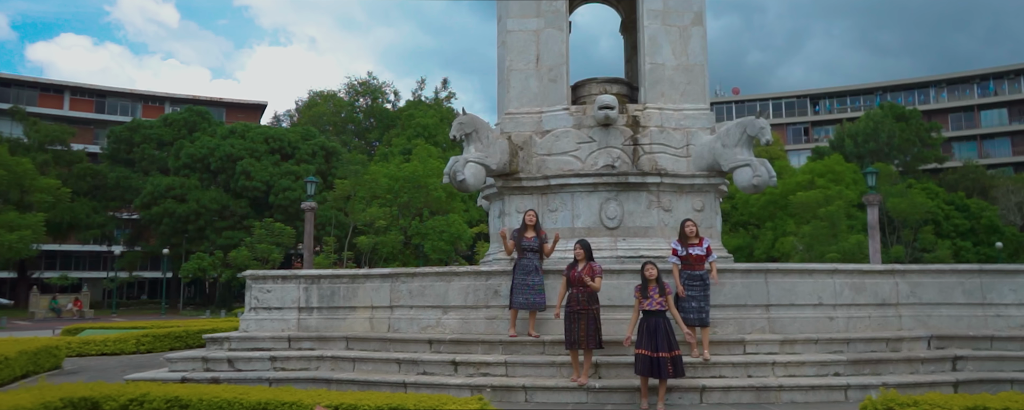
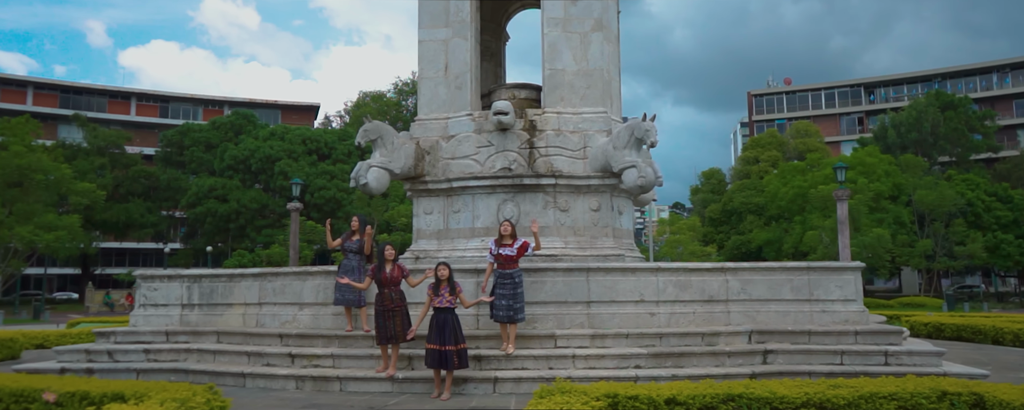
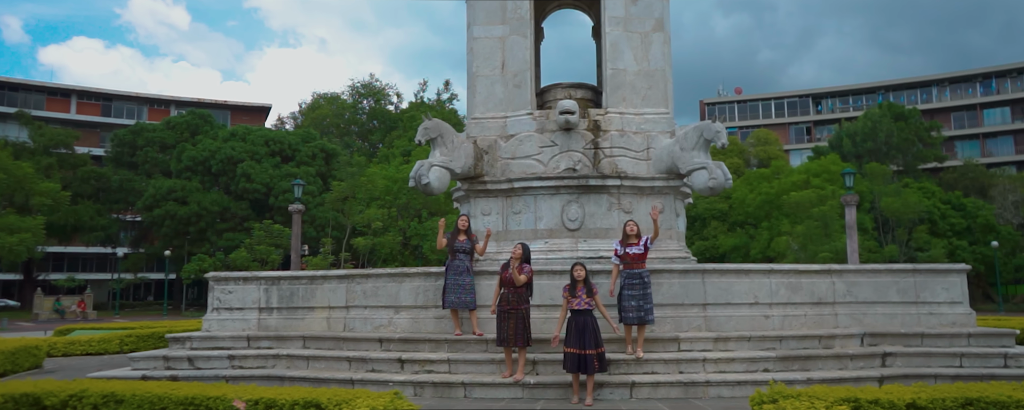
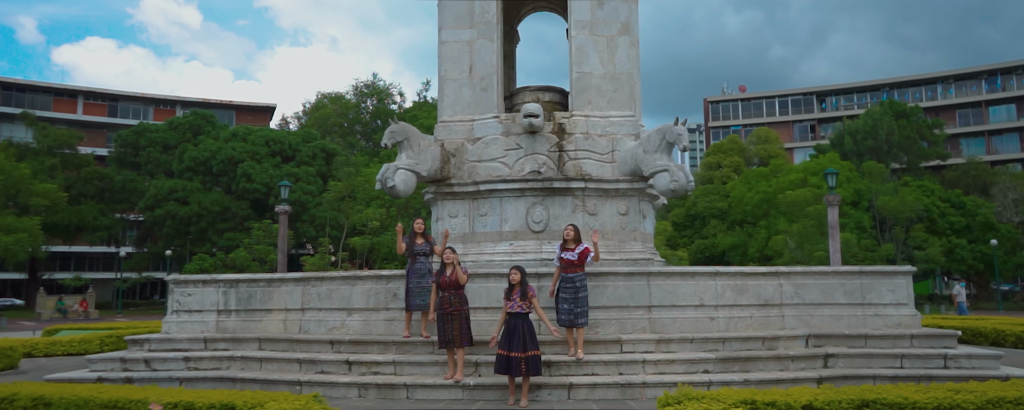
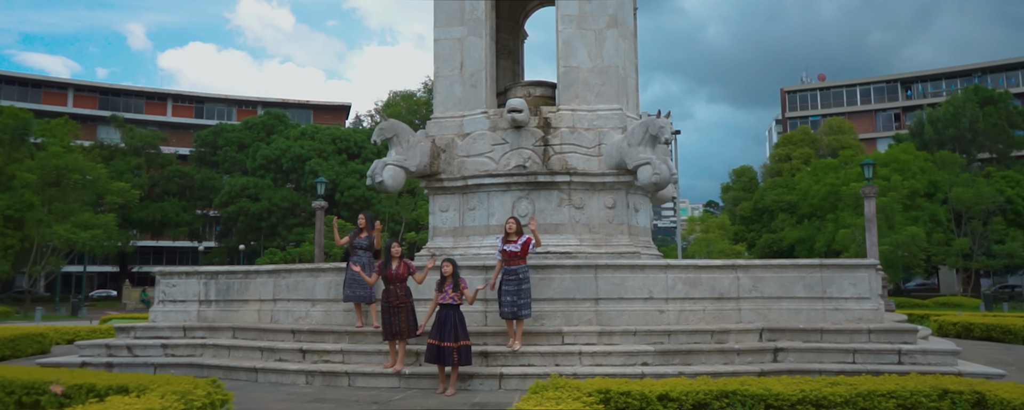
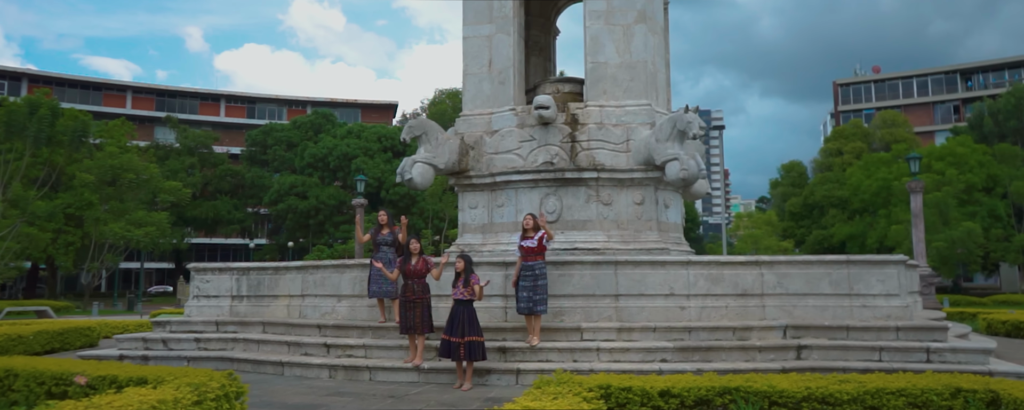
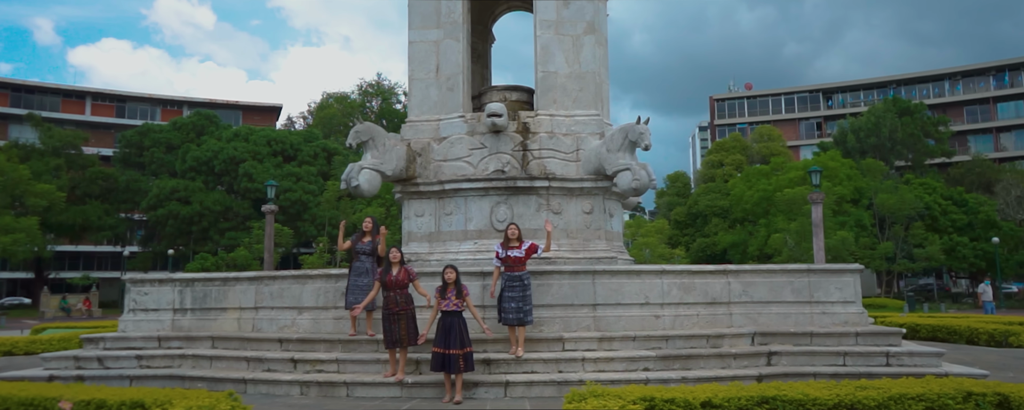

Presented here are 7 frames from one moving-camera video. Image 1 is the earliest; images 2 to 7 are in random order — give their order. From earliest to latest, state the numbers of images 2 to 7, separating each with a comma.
3, 4, 7, 2, 5, 6
